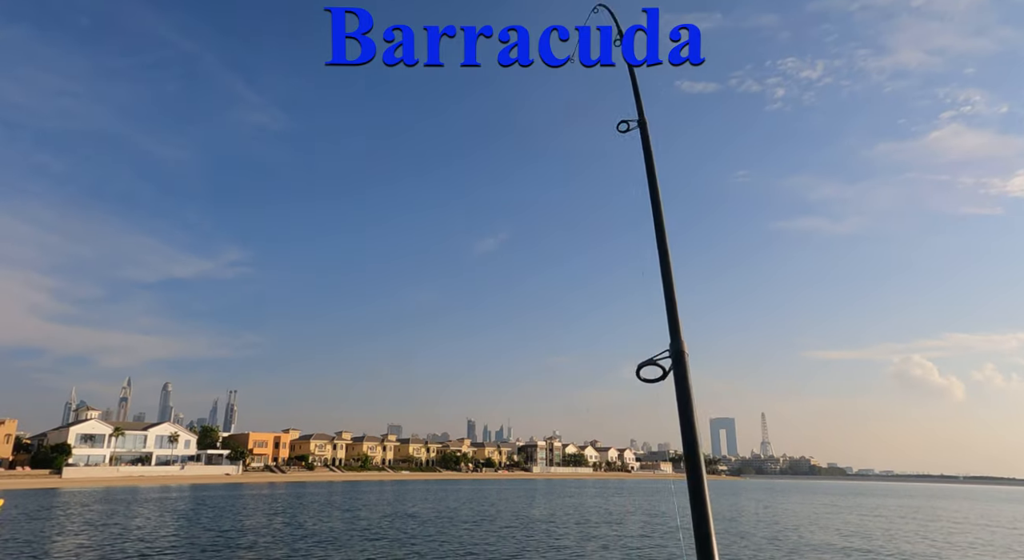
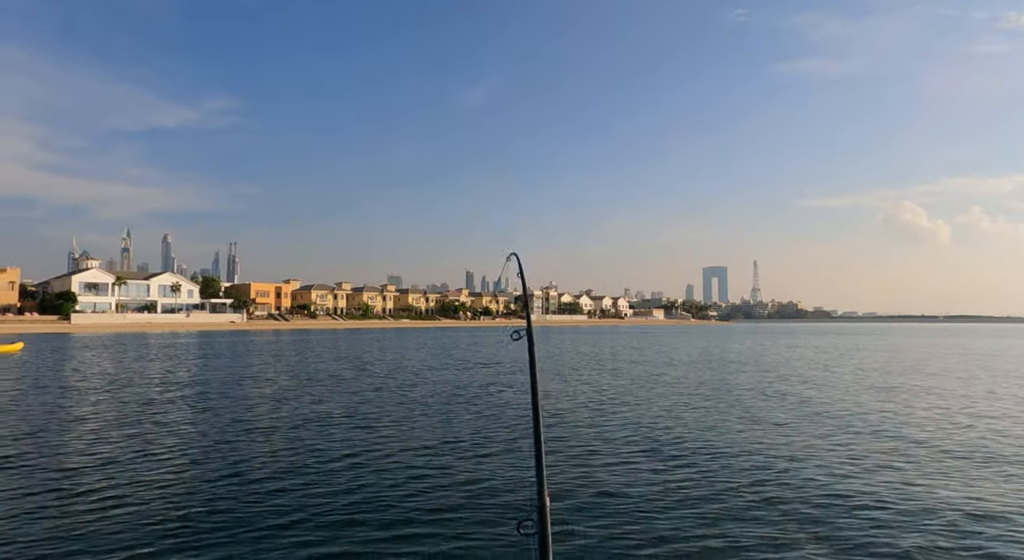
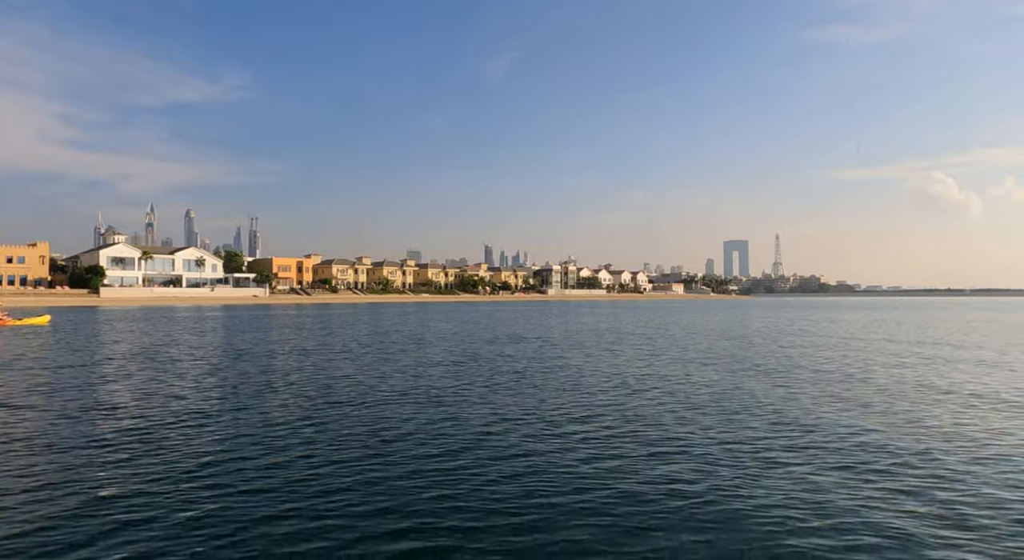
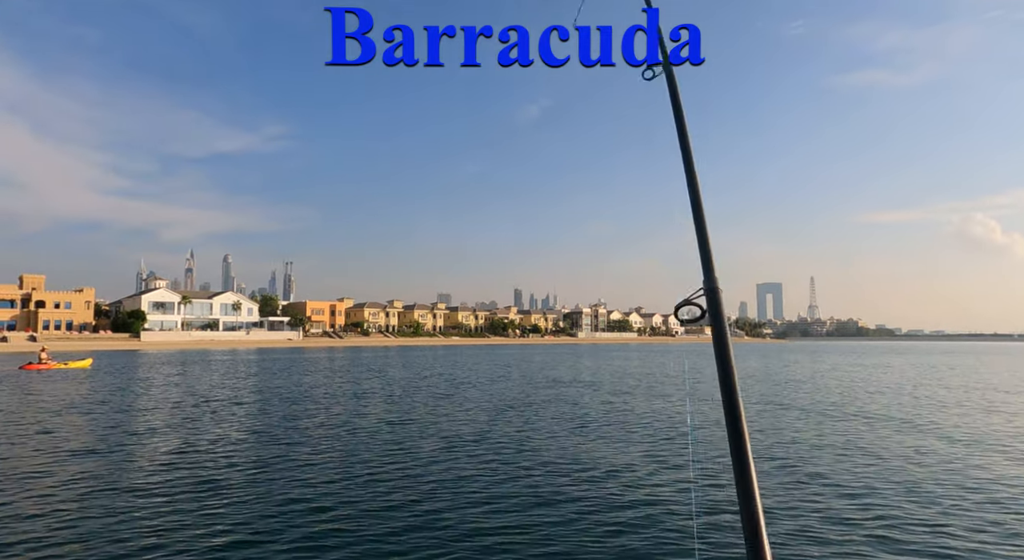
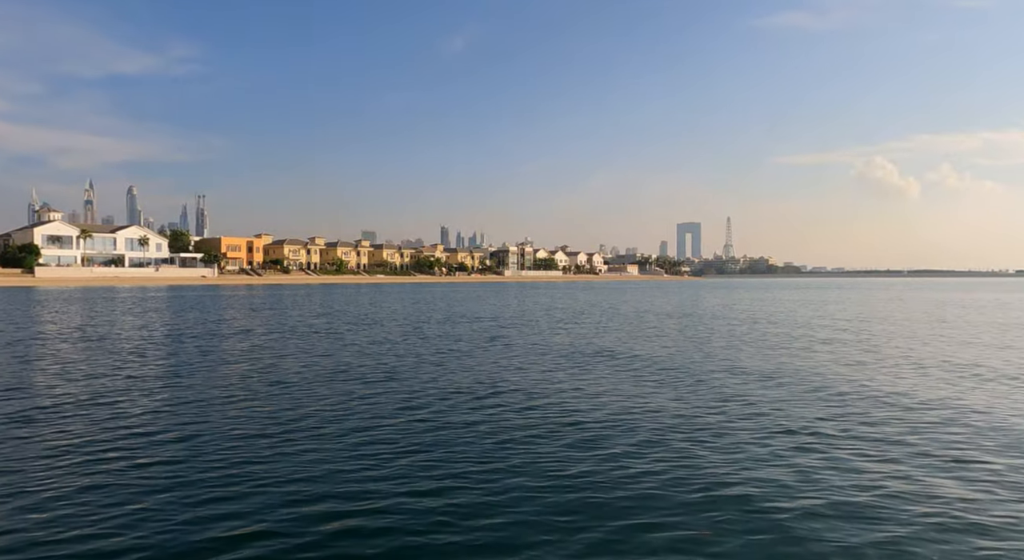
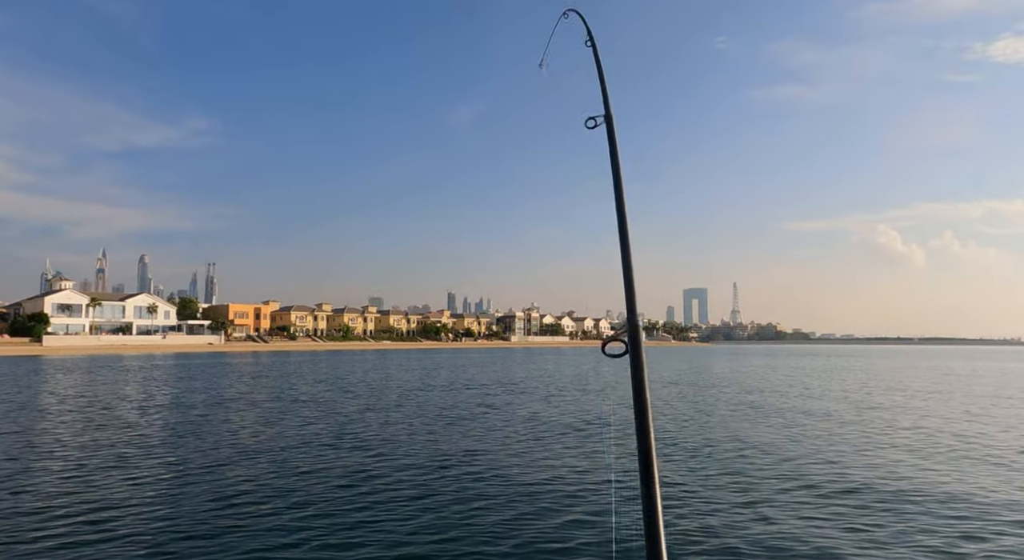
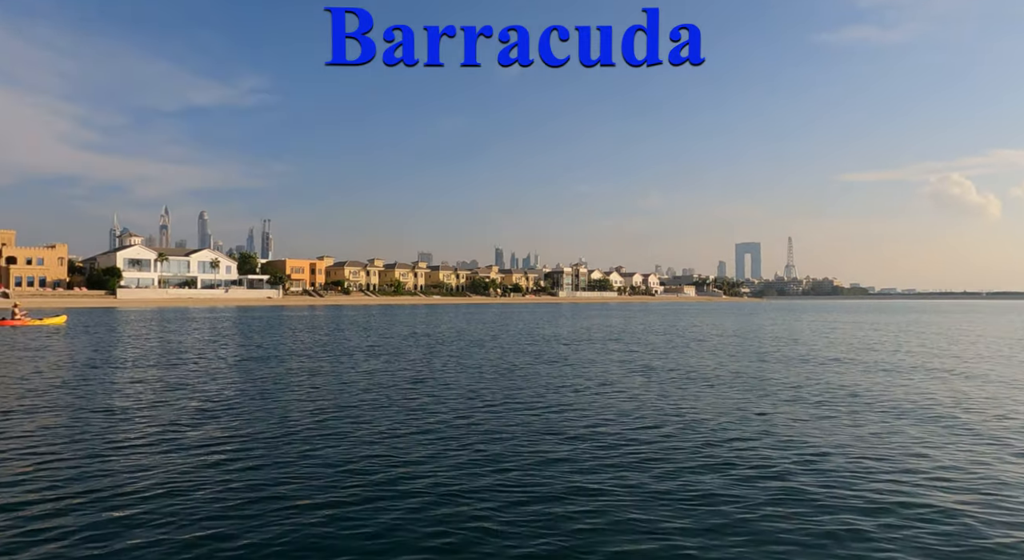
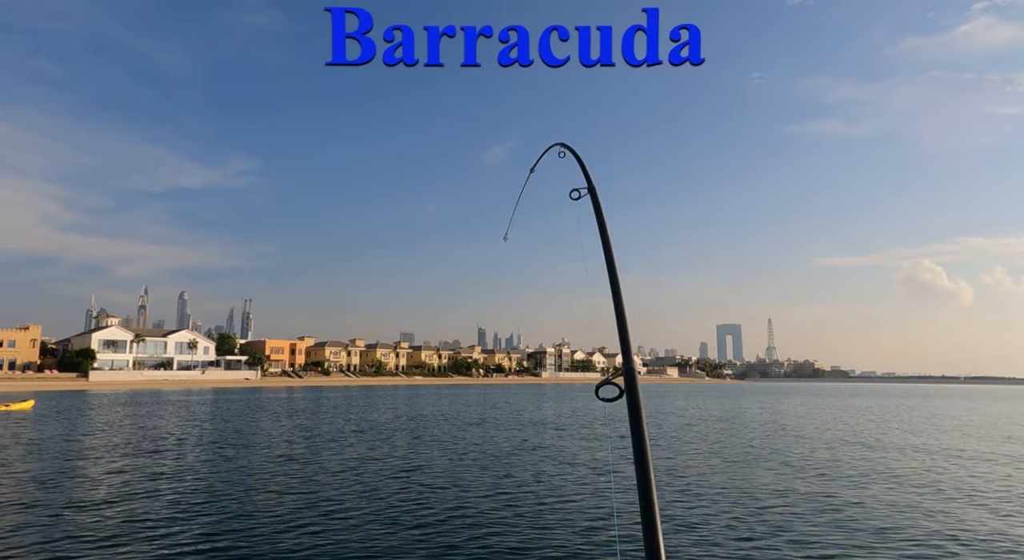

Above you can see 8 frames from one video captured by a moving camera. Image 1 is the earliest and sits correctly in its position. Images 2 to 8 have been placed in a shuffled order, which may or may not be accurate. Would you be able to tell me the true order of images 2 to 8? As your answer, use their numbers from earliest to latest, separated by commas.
8, 7, 4, 3, 5, 6, 2
